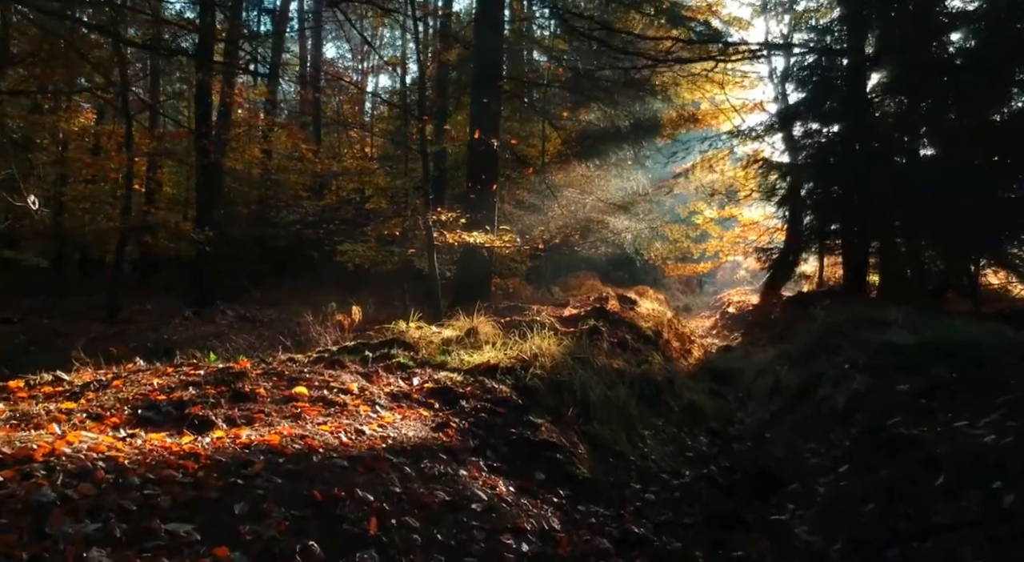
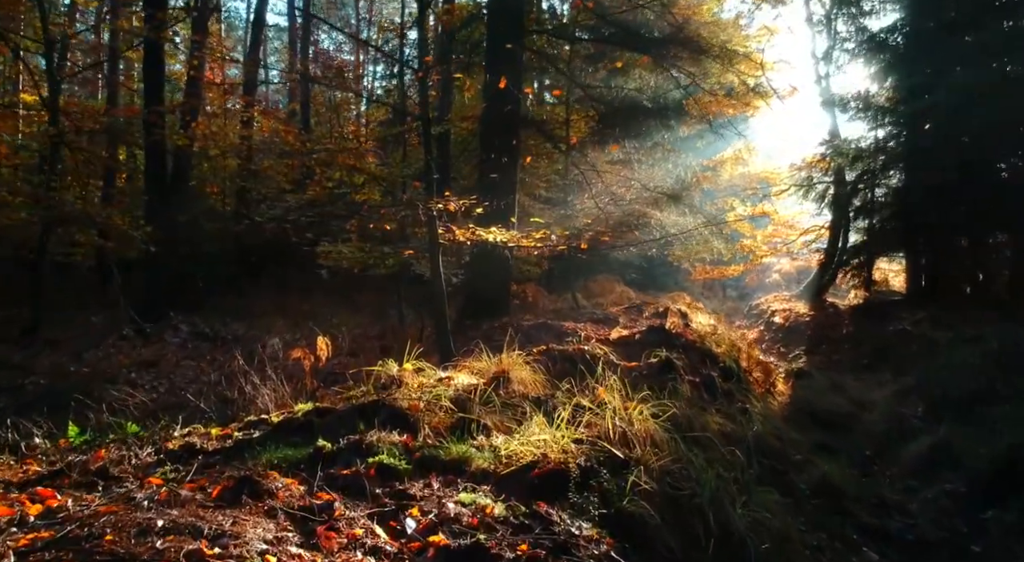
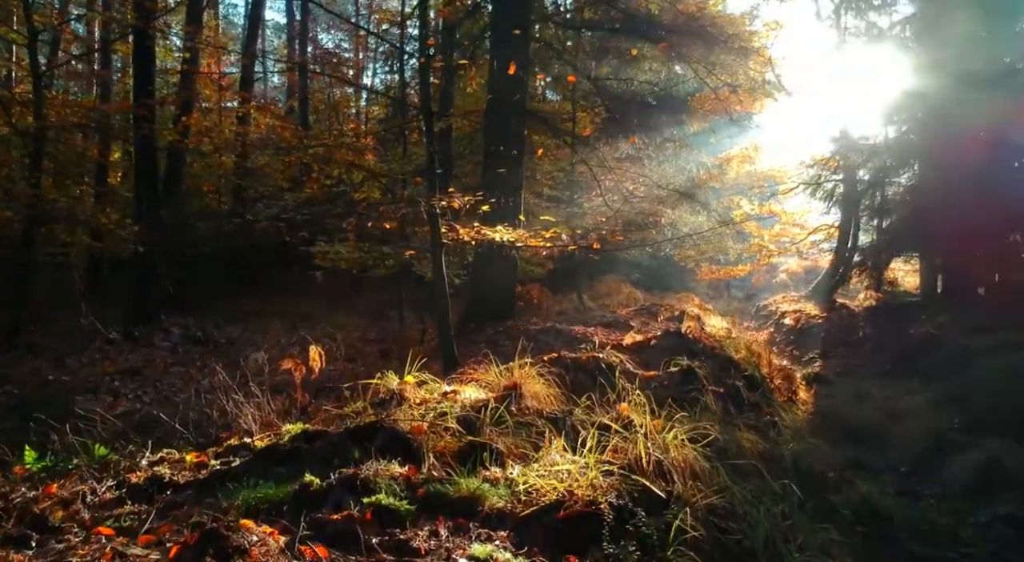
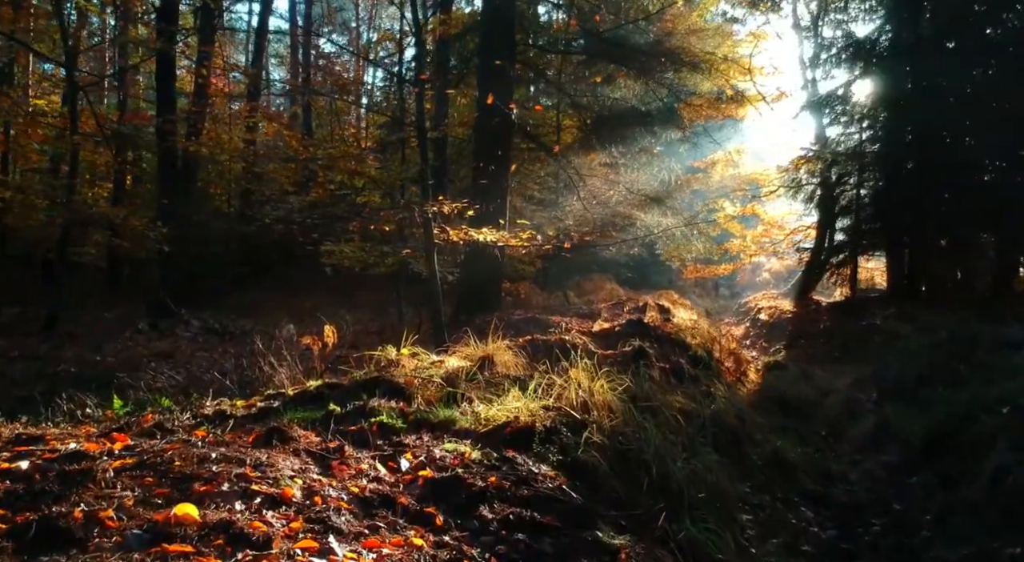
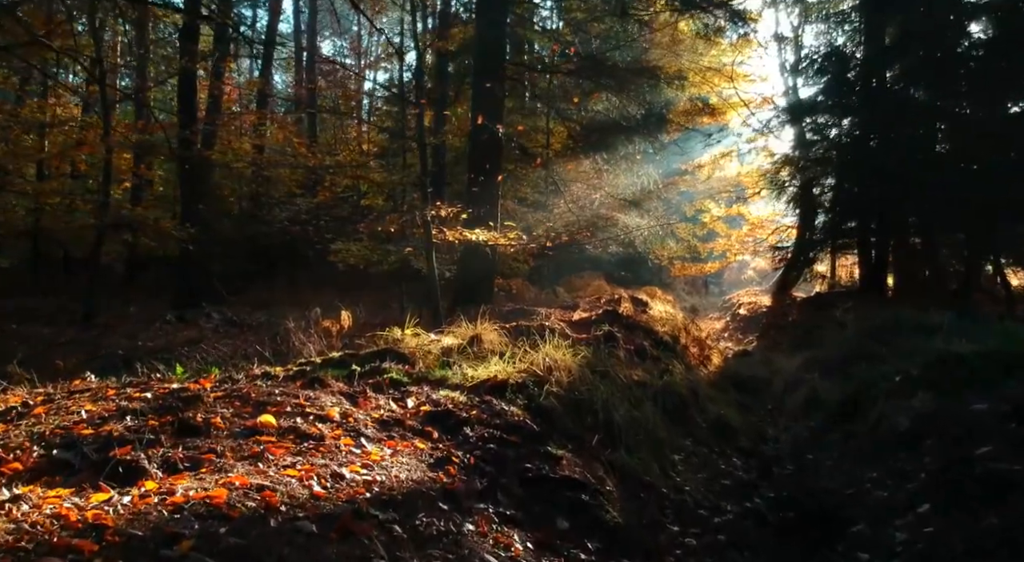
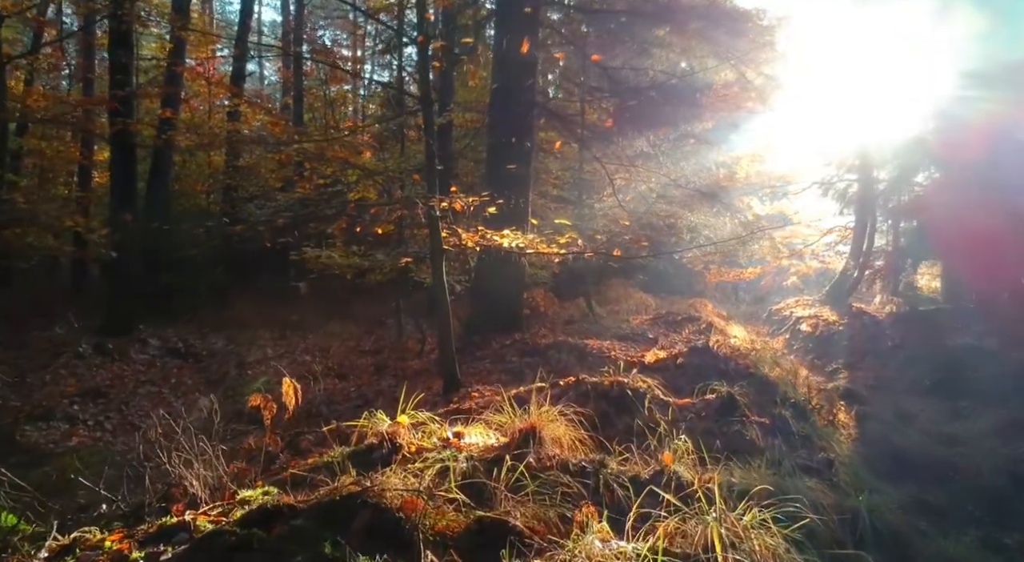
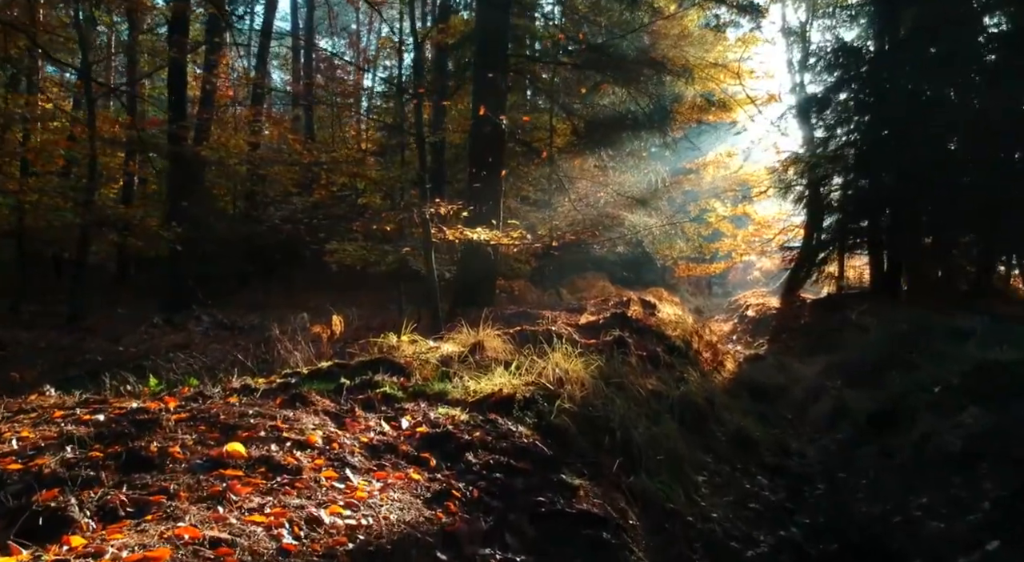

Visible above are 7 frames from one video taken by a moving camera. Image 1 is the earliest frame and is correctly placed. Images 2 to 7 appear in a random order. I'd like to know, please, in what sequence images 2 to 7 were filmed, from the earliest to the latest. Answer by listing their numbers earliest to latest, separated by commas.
5, 7, 4, 2, 3, 6
